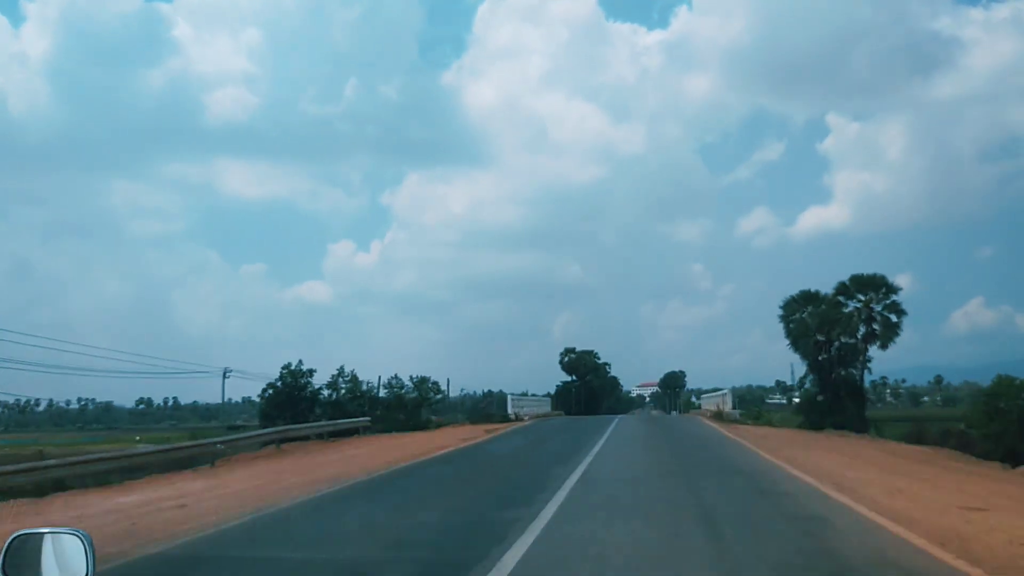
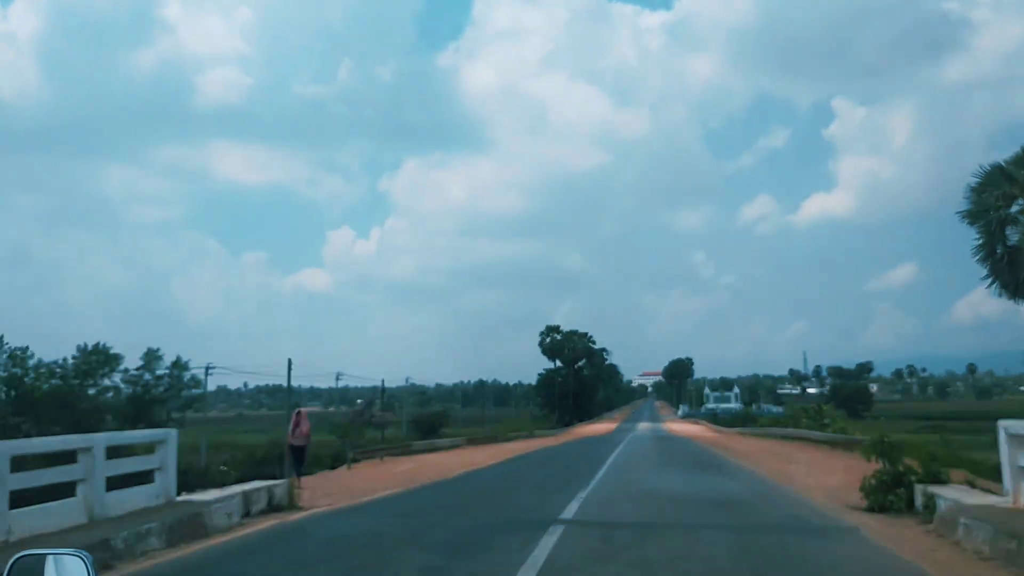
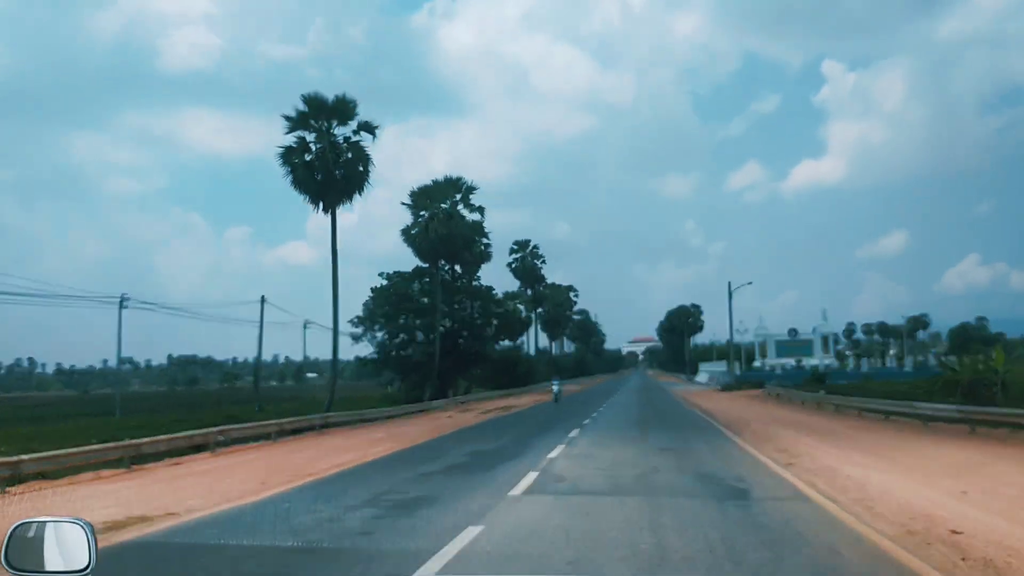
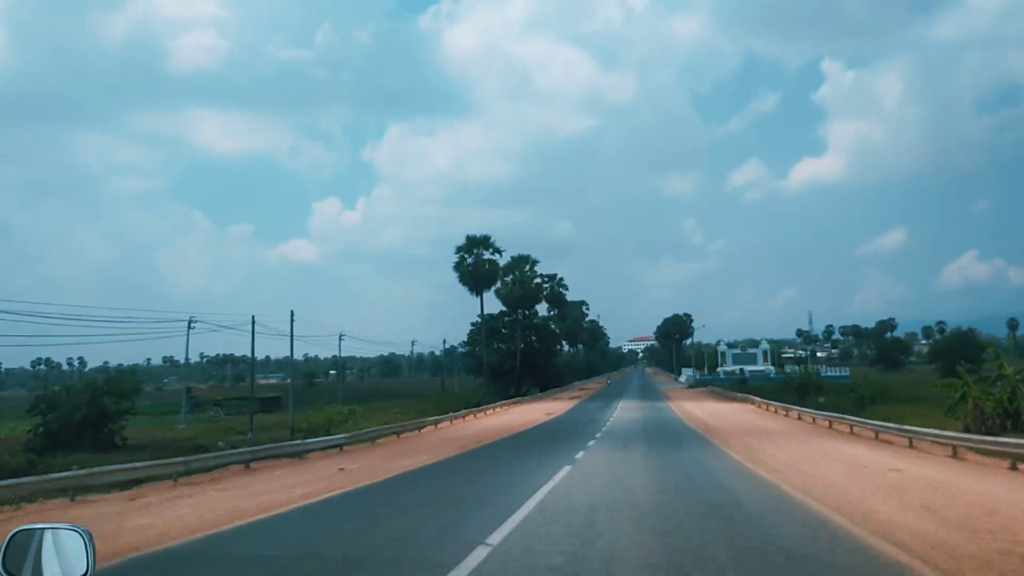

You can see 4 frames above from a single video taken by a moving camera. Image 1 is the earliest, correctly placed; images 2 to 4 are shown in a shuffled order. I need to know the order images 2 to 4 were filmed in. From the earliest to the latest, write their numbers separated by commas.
2, 4, 3
